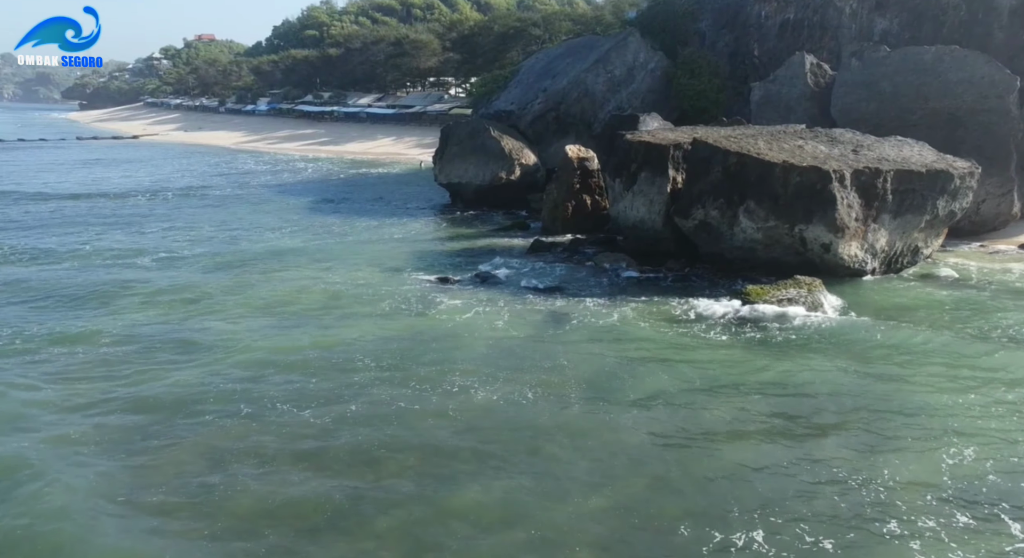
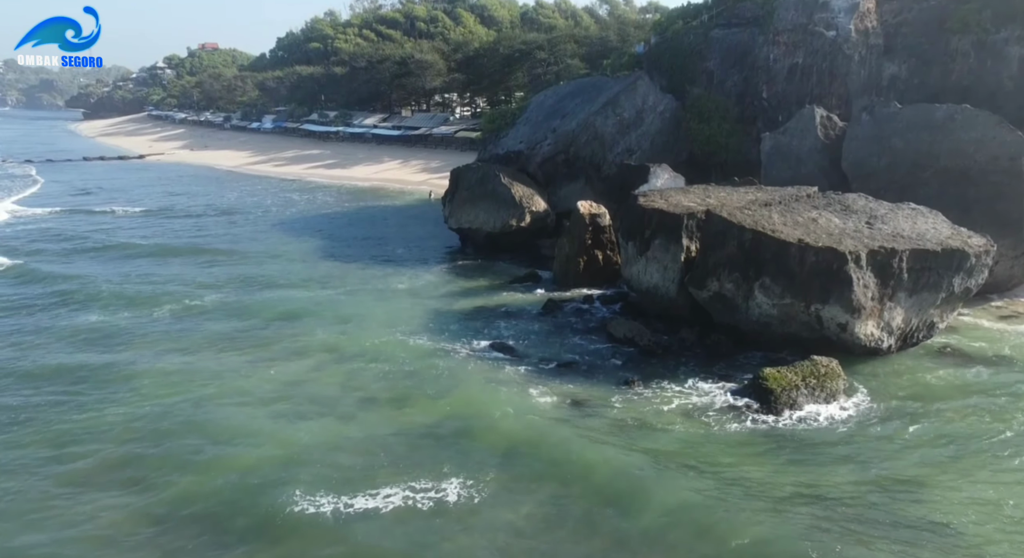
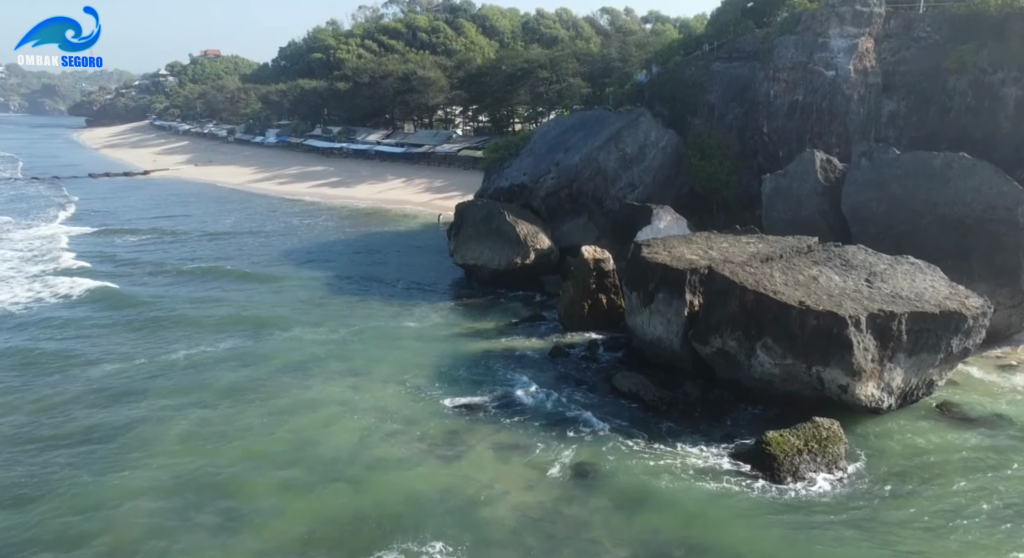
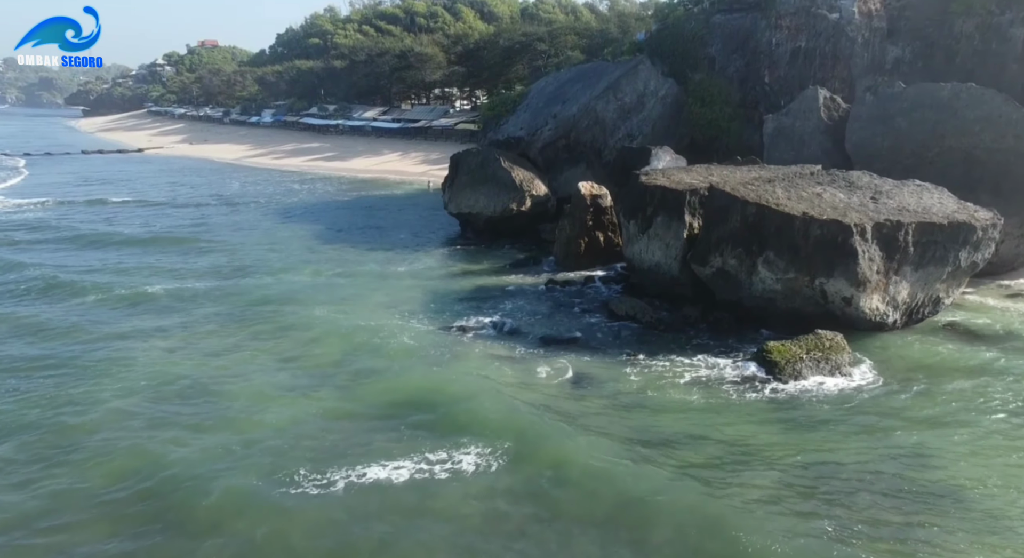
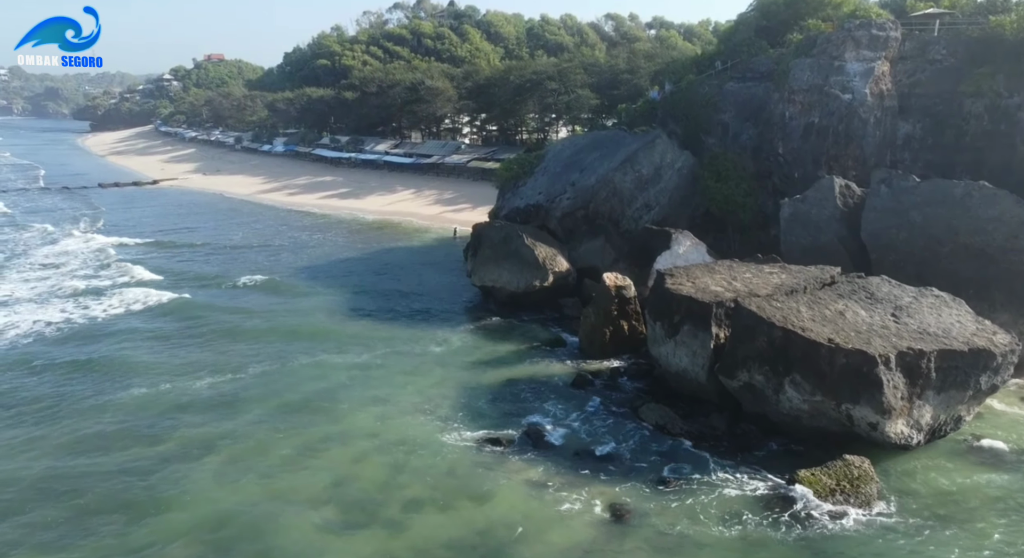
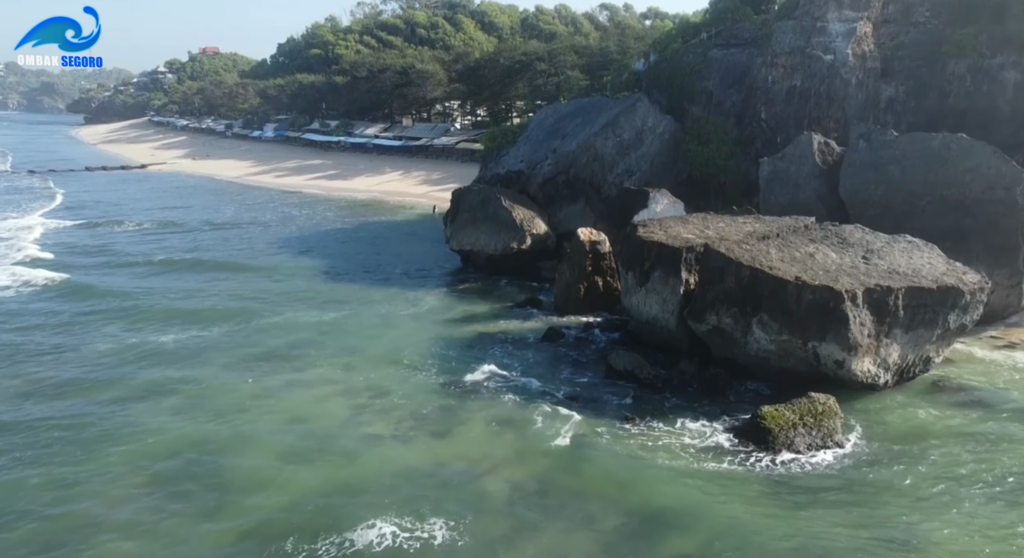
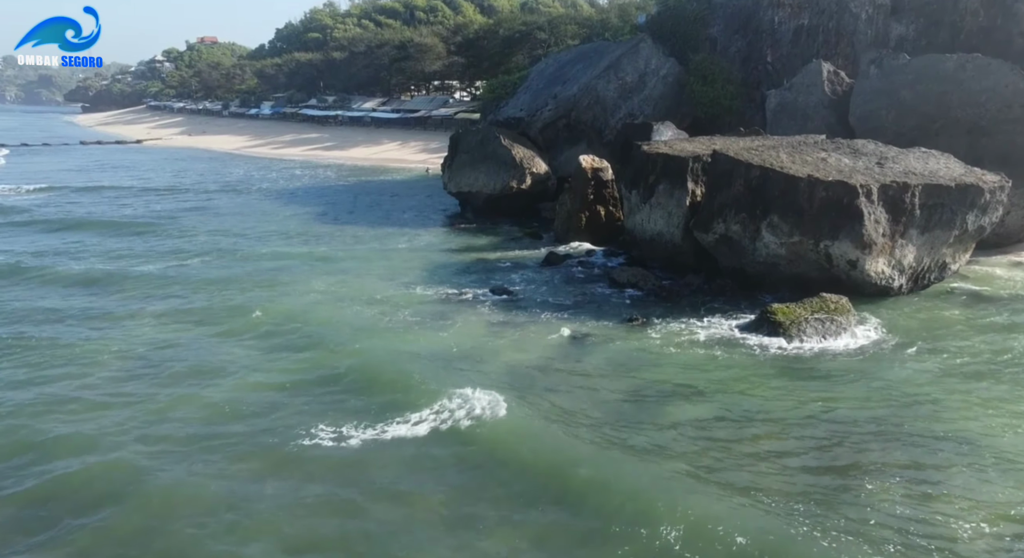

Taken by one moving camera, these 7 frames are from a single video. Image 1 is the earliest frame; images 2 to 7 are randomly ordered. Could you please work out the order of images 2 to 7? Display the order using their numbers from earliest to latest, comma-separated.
7, 4, 2, 6, 3, 5
